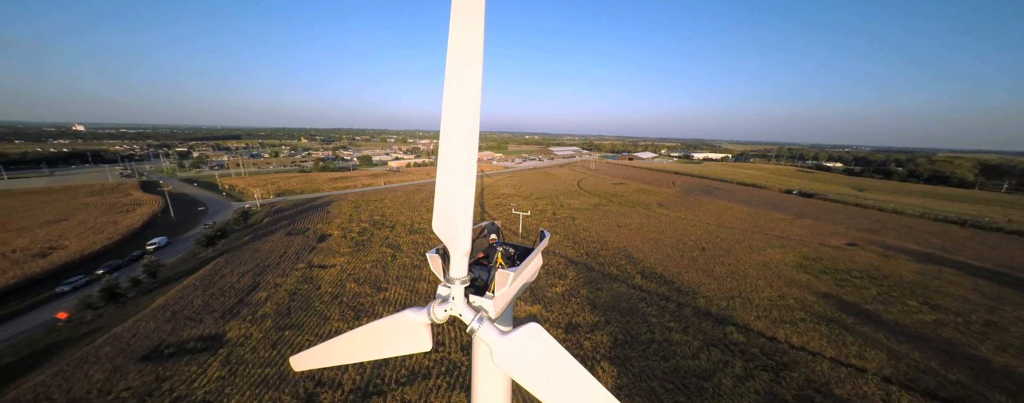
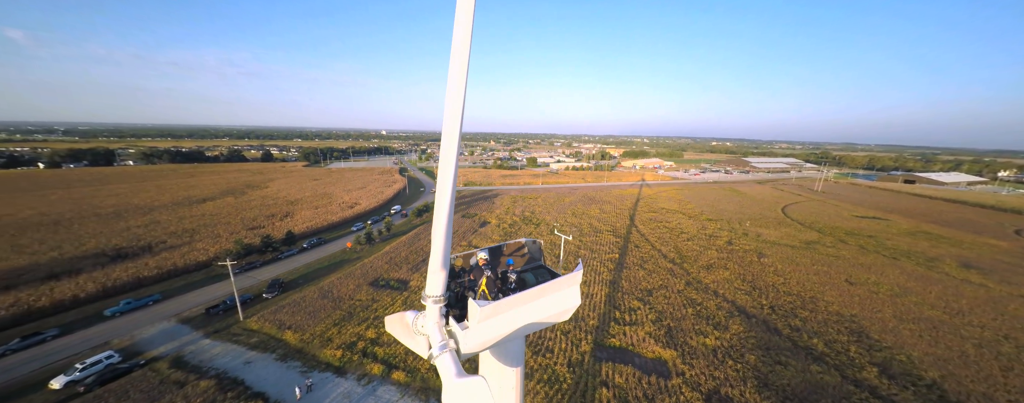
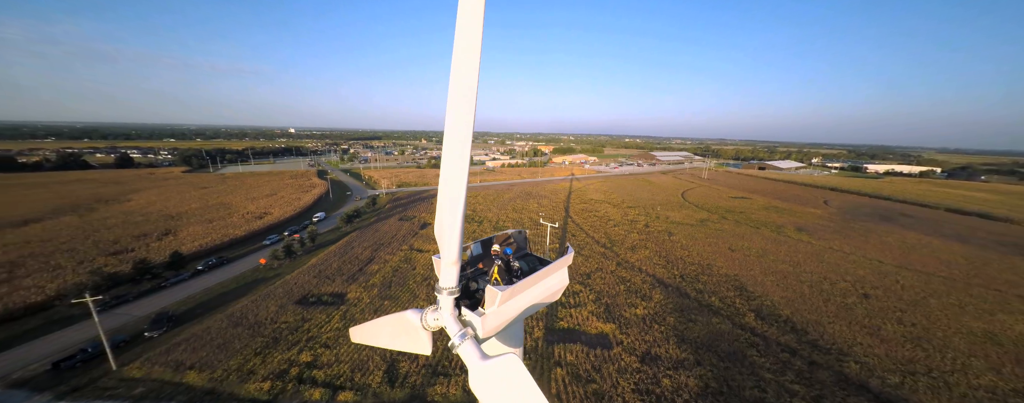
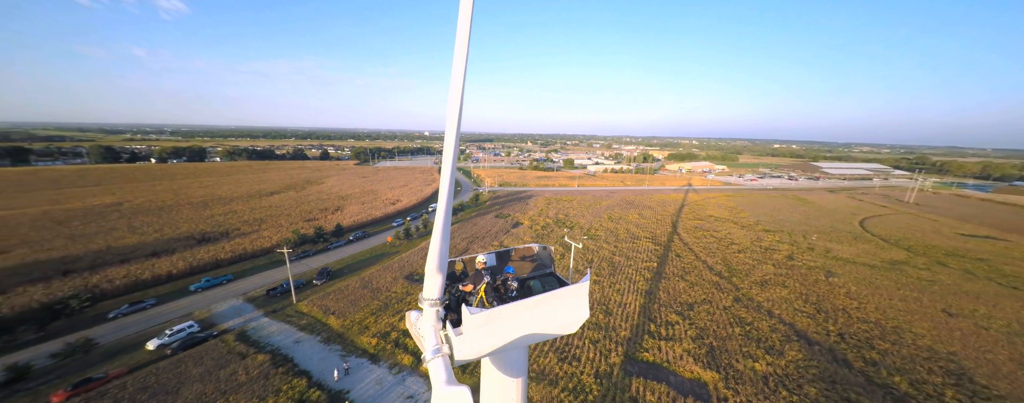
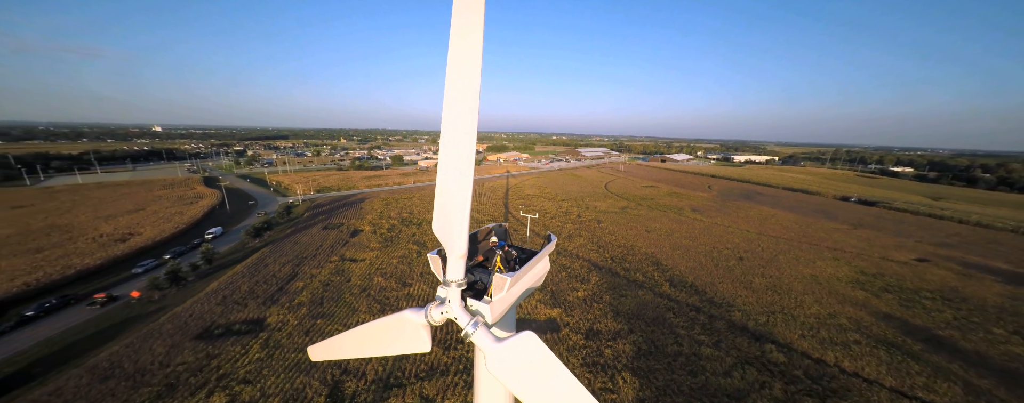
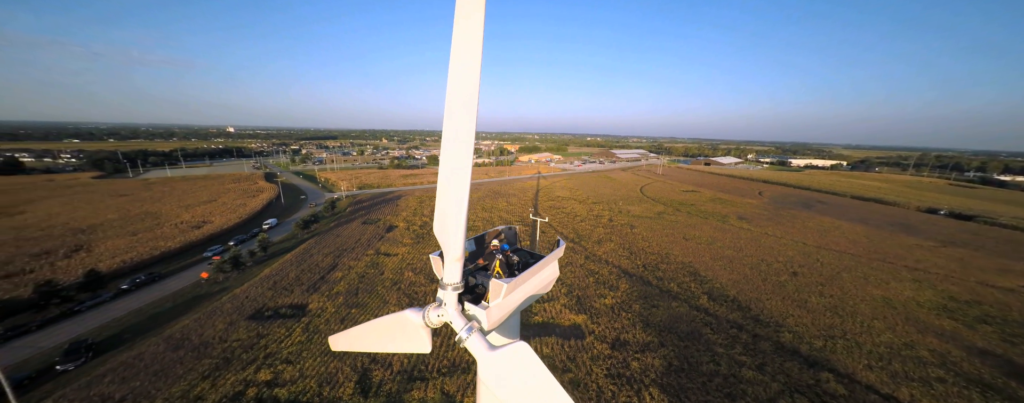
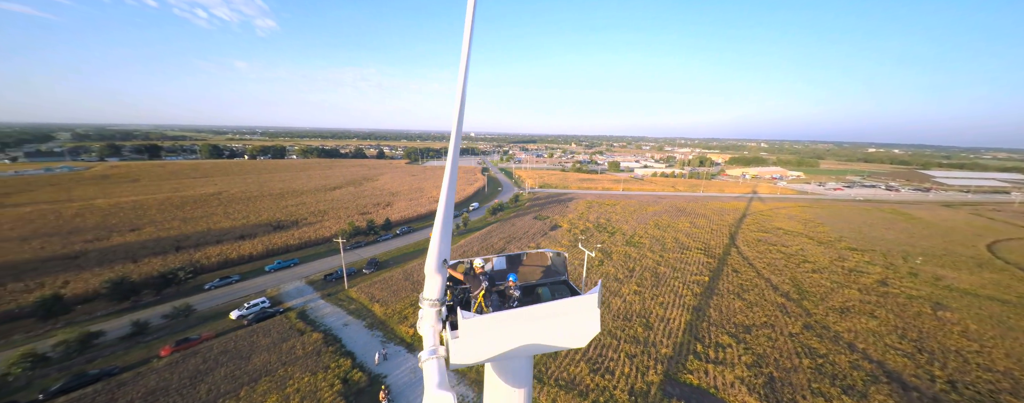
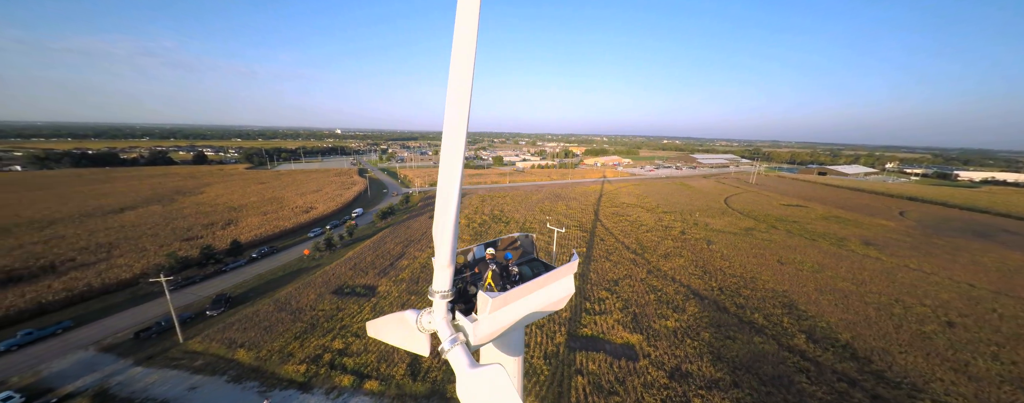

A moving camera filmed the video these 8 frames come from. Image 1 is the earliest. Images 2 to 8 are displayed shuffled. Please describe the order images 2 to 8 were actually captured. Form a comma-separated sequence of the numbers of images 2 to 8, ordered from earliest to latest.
5, 6, 3, 8, 2, 4, 7
